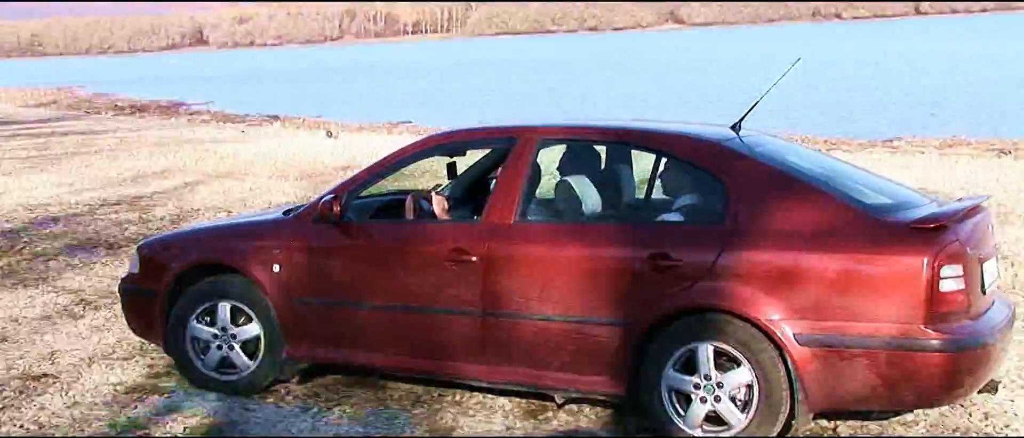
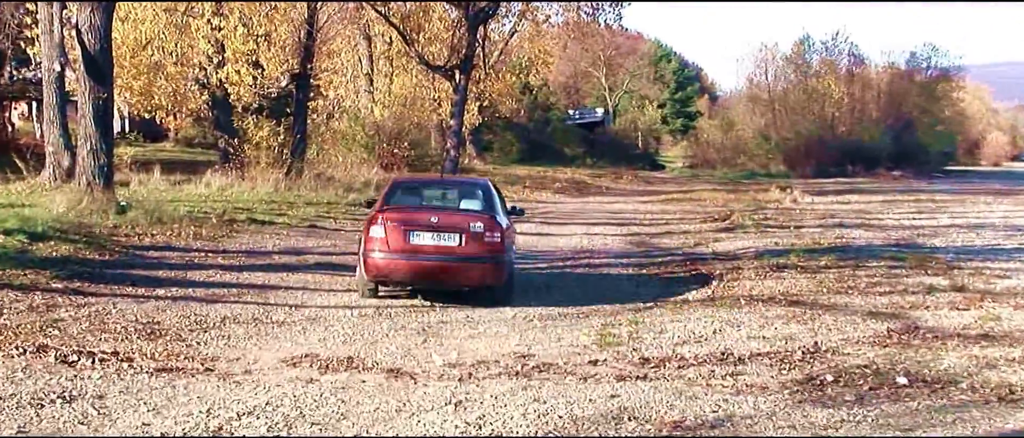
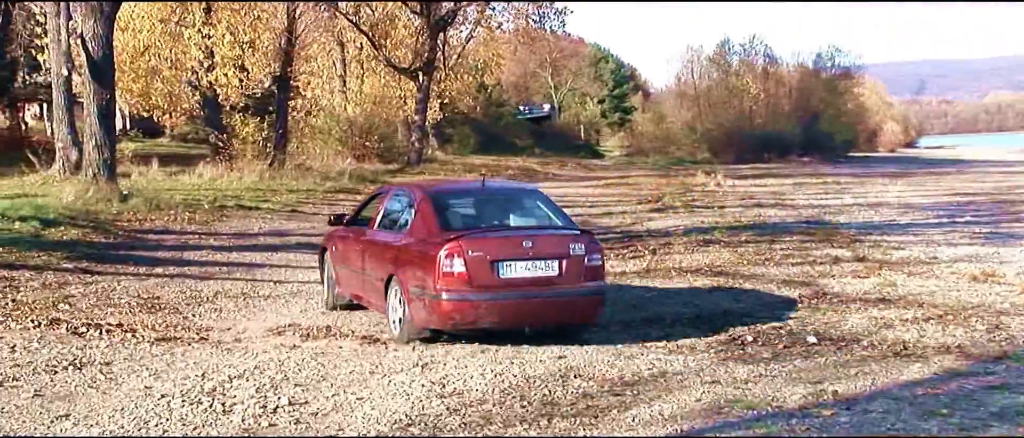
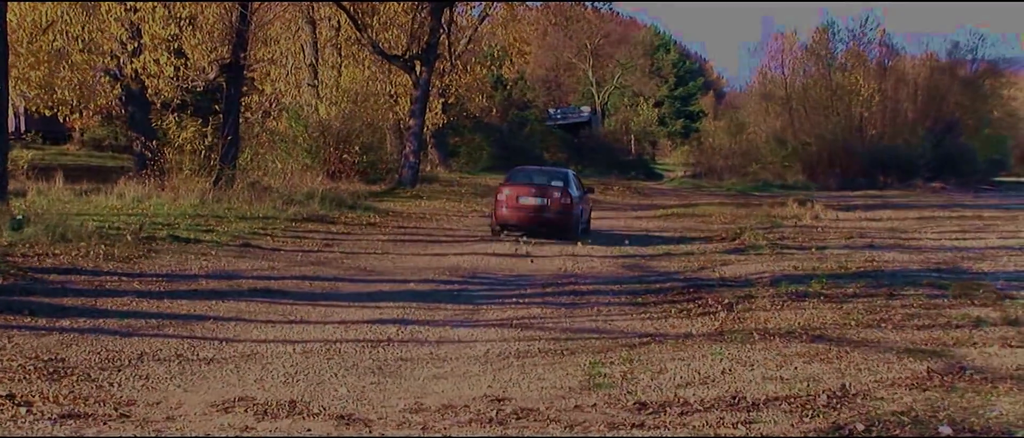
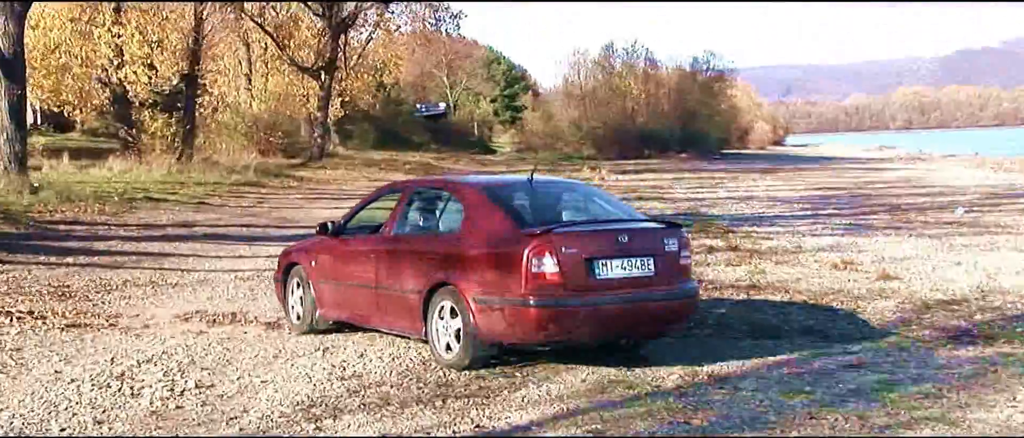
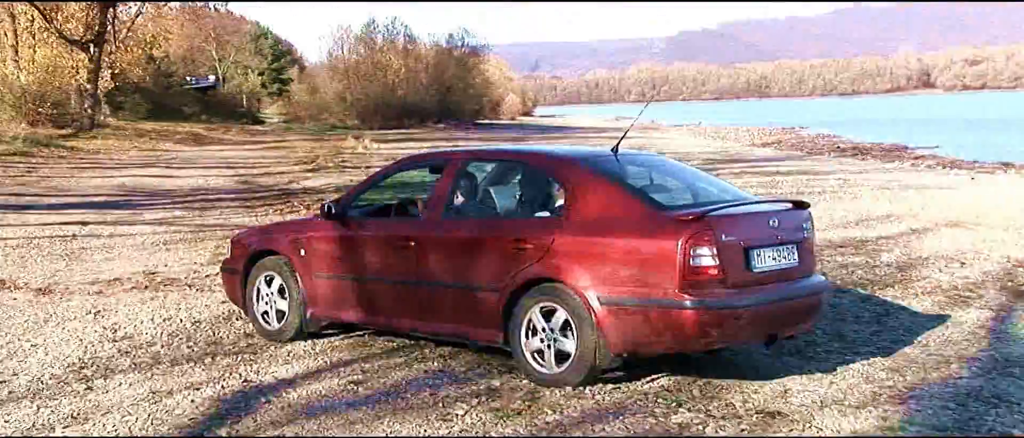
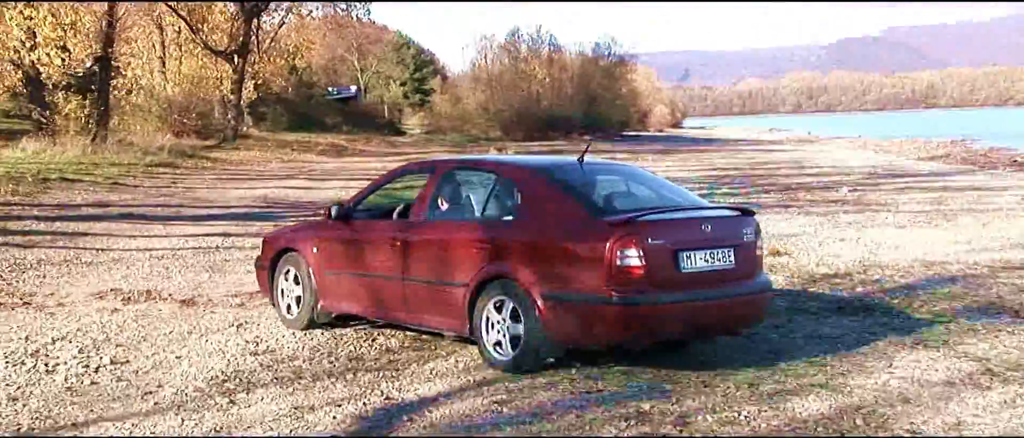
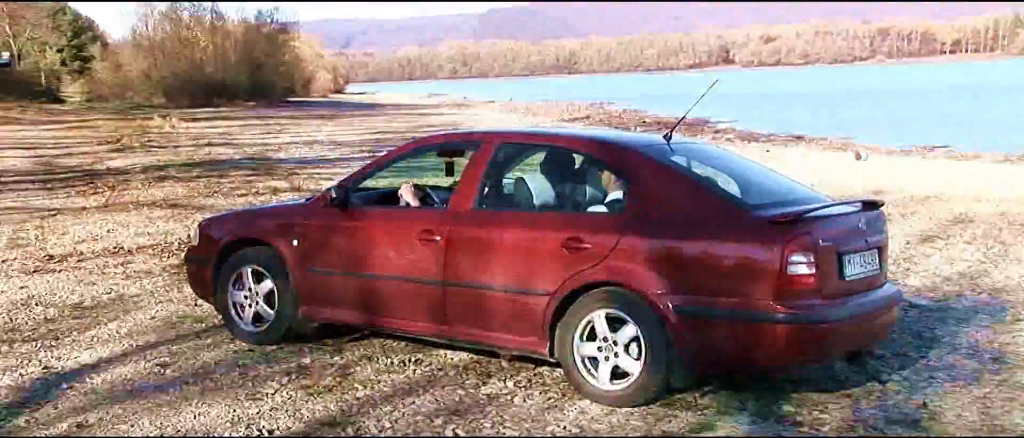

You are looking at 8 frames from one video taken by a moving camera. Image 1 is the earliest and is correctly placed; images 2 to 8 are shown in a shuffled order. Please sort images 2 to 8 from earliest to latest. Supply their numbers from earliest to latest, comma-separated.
8, 6, 7, 5, 3, 2, 4
